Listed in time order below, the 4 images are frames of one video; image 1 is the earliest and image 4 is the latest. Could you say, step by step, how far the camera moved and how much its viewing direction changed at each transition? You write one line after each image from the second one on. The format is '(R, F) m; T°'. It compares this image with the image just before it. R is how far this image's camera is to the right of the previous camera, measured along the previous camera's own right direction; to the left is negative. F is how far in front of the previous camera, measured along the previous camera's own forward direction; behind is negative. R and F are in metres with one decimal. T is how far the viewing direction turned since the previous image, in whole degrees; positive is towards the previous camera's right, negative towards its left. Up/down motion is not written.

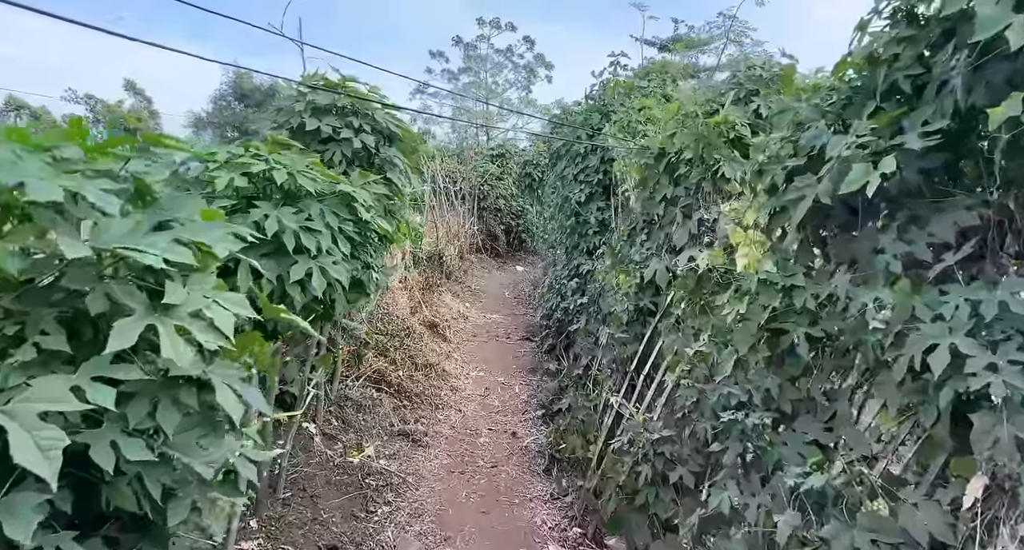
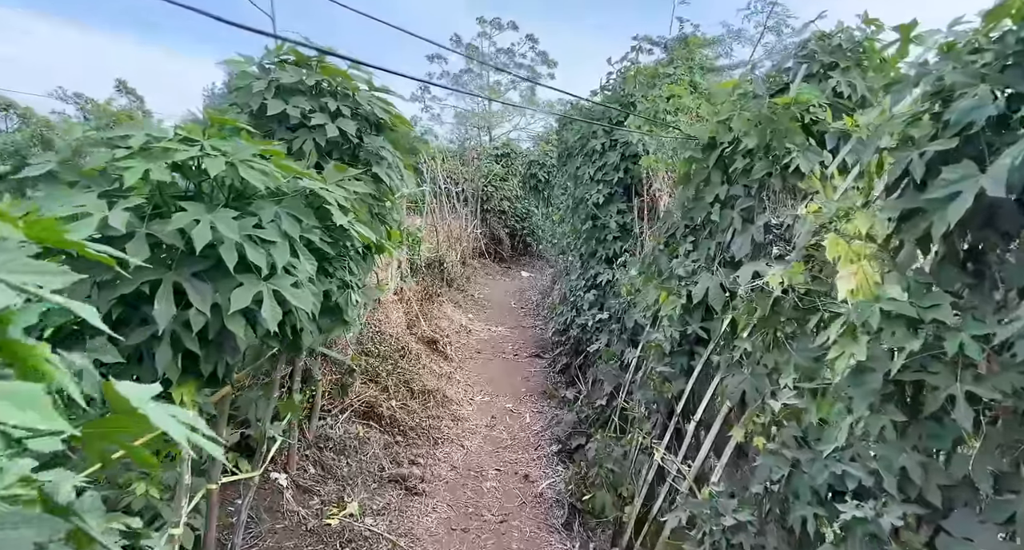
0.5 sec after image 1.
(0.0, +0.6) m; 0°
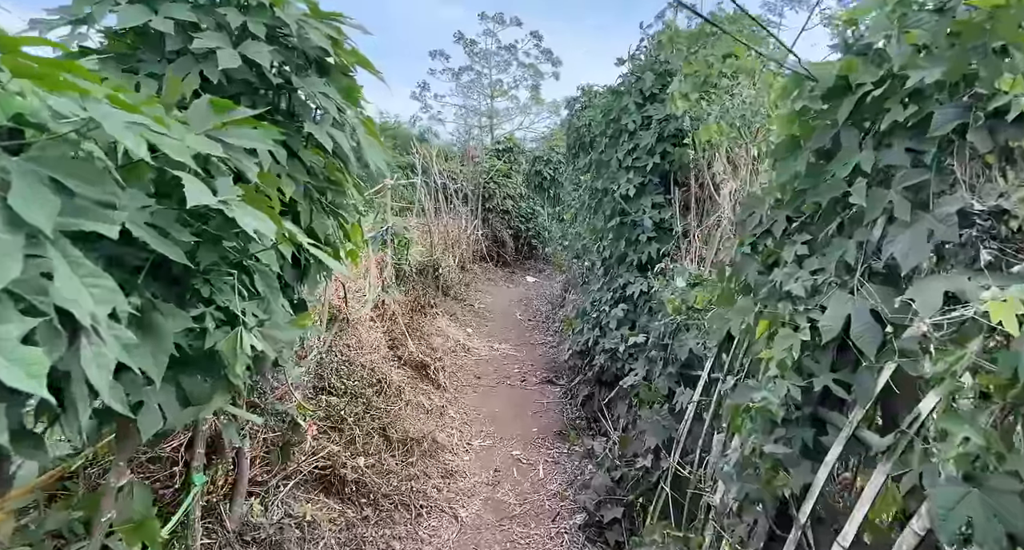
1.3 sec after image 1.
(0.0, +0.9) m; 0°
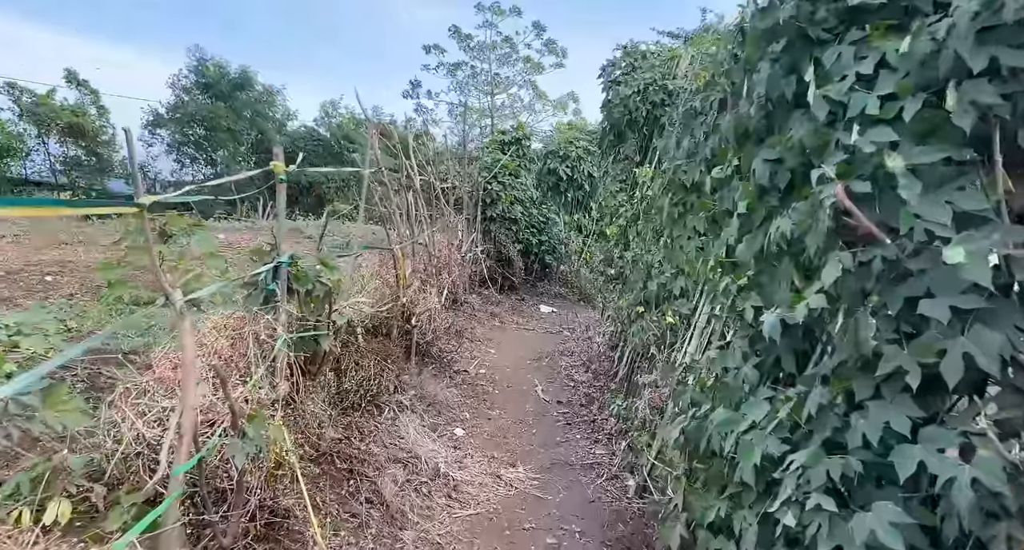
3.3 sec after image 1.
(-0.1, +2.4) m; 0°
